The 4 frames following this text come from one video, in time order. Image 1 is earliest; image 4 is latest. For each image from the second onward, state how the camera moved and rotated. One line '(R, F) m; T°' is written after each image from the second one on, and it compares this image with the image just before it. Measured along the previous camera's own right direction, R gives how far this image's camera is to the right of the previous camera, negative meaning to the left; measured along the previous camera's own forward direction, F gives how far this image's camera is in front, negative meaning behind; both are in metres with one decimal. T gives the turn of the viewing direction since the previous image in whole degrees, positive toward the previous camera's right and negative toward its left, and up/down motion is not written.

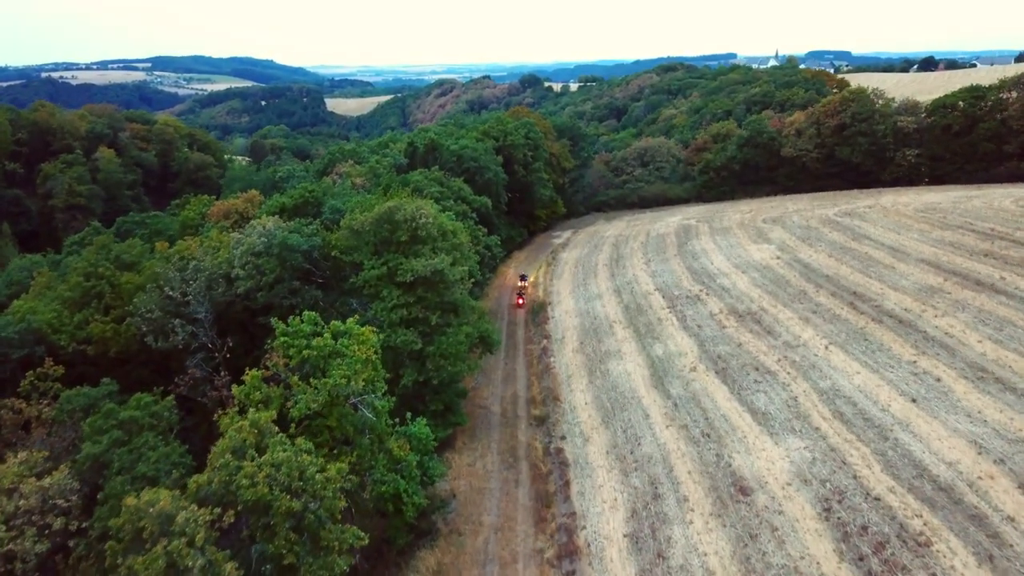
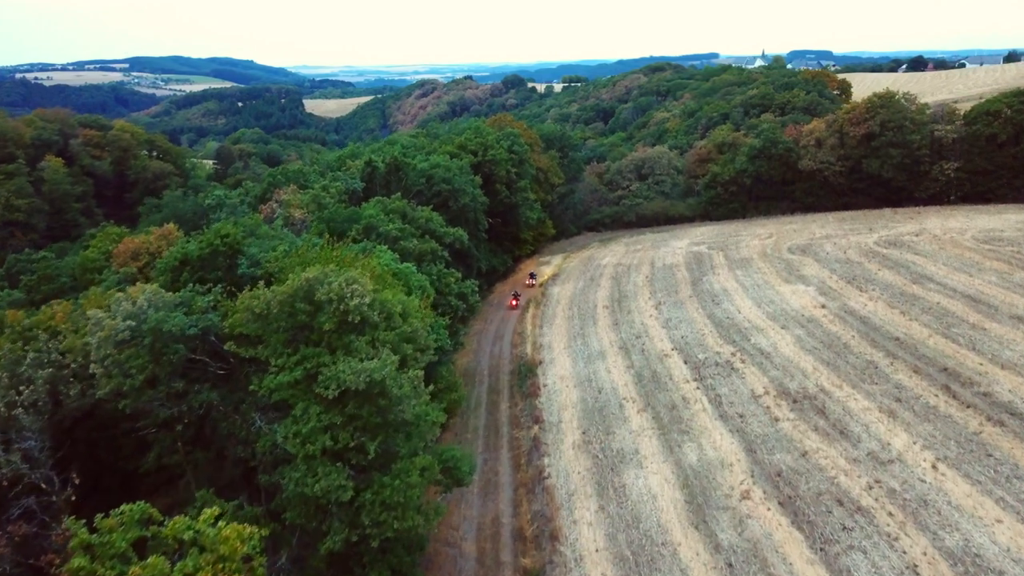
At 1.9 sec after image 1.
(+0.2, +8.9) m; +1°
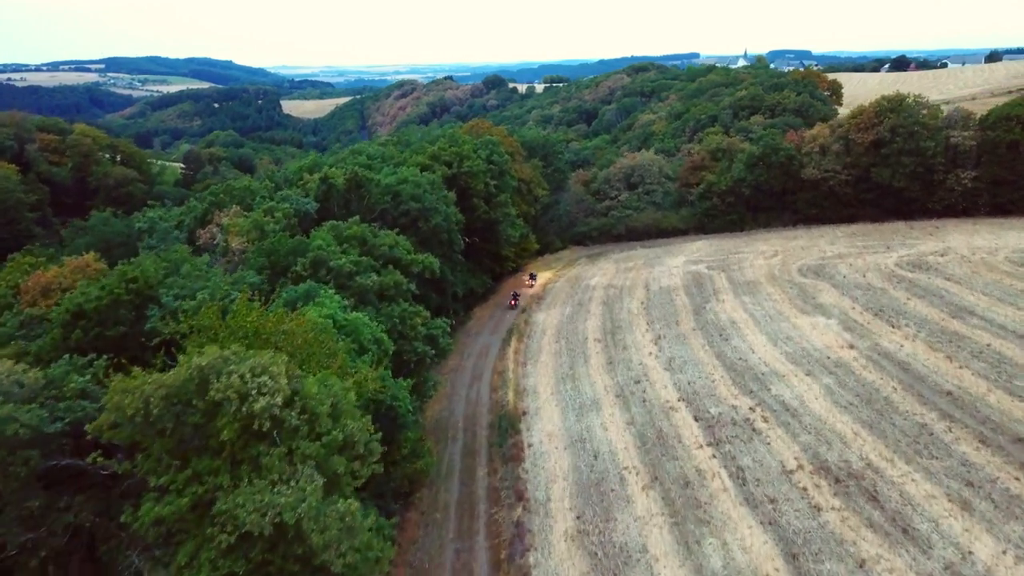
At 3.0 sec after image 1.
(+0.2, +5.2) m; +1°
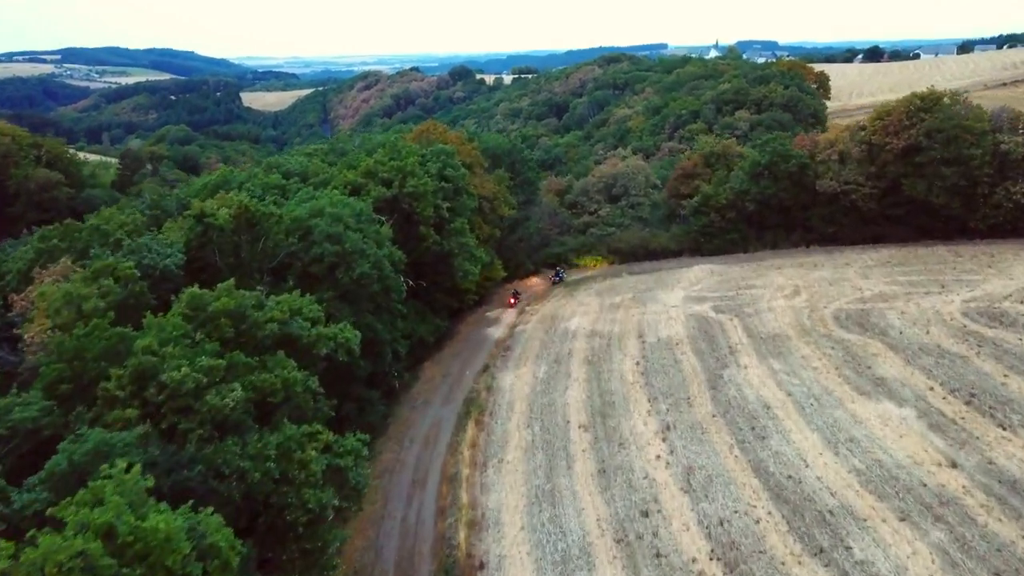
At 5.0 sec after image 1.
(+0.6, +10.0) m; +2°
